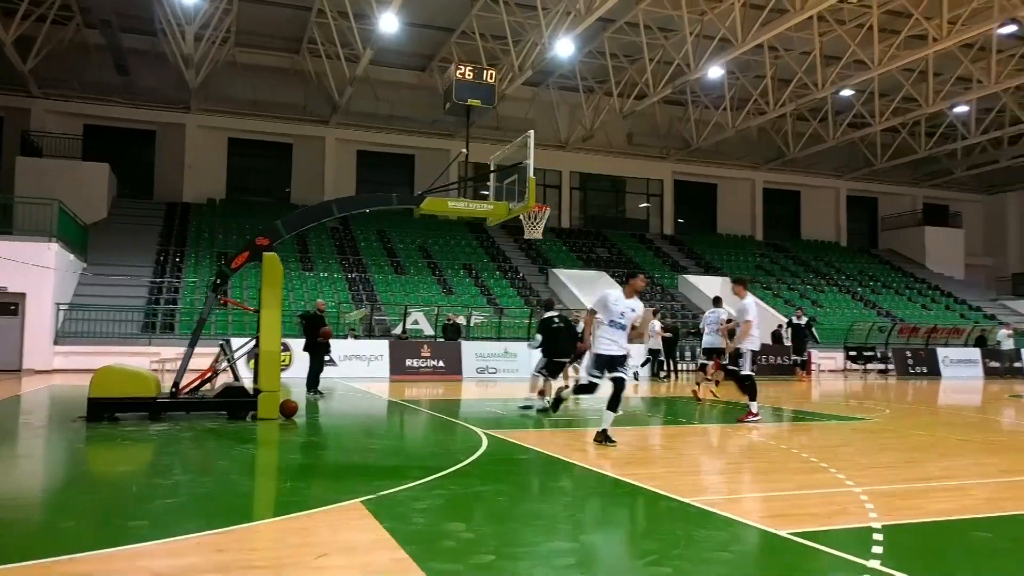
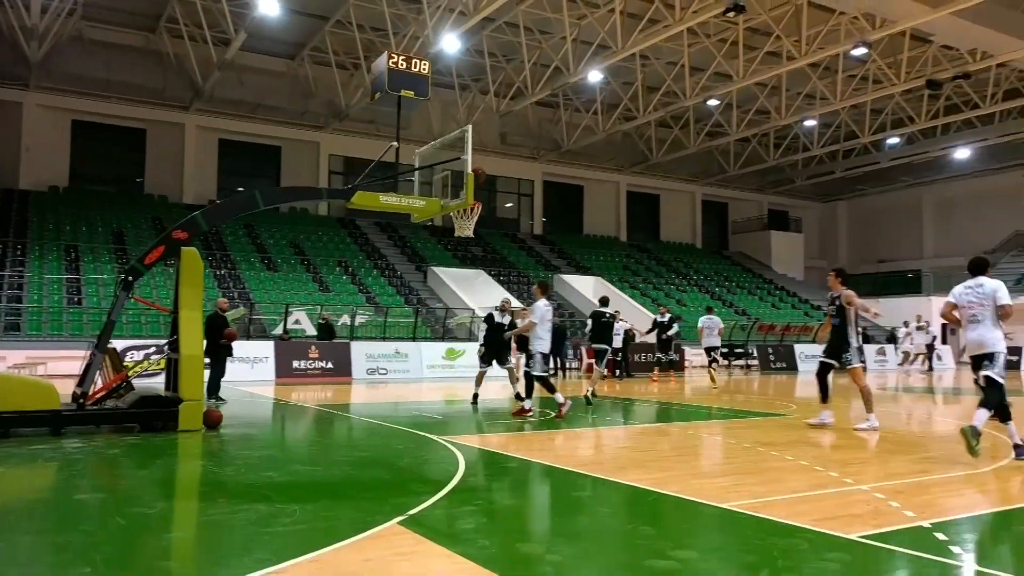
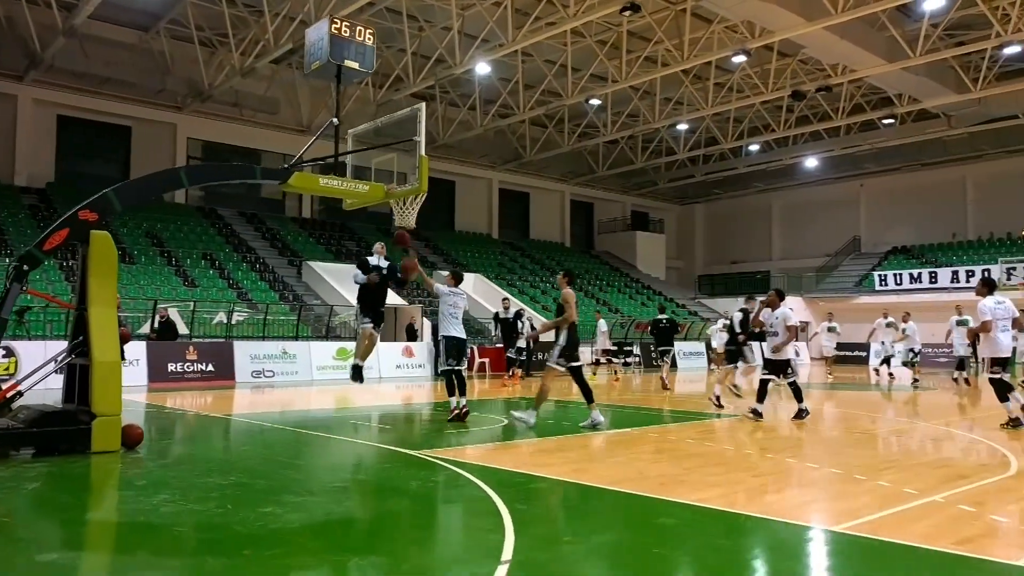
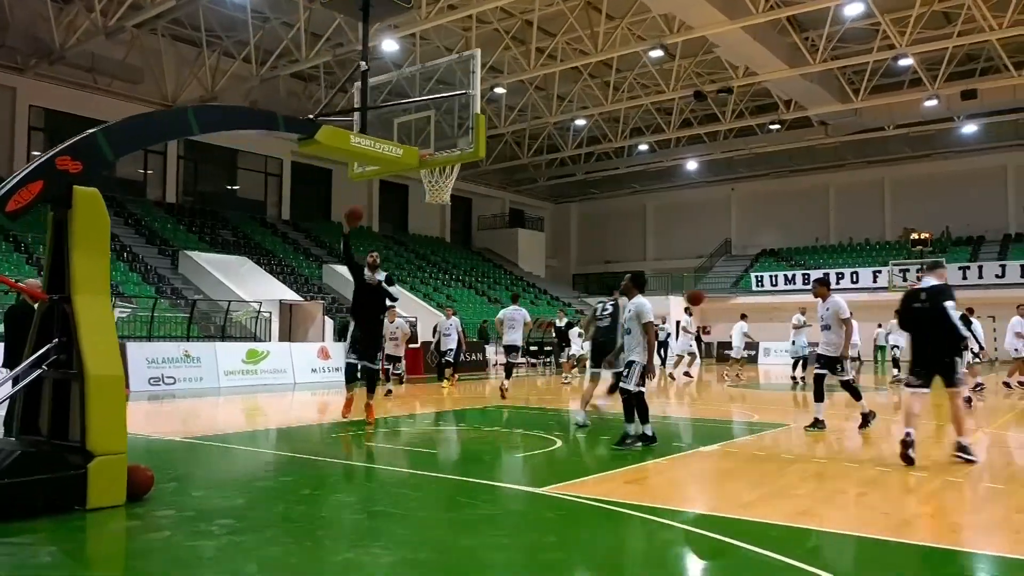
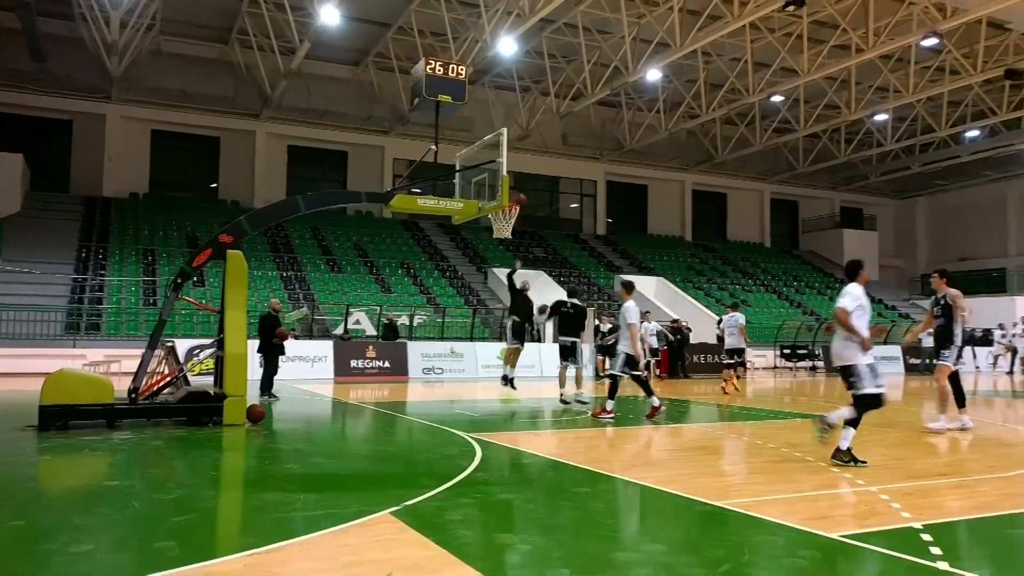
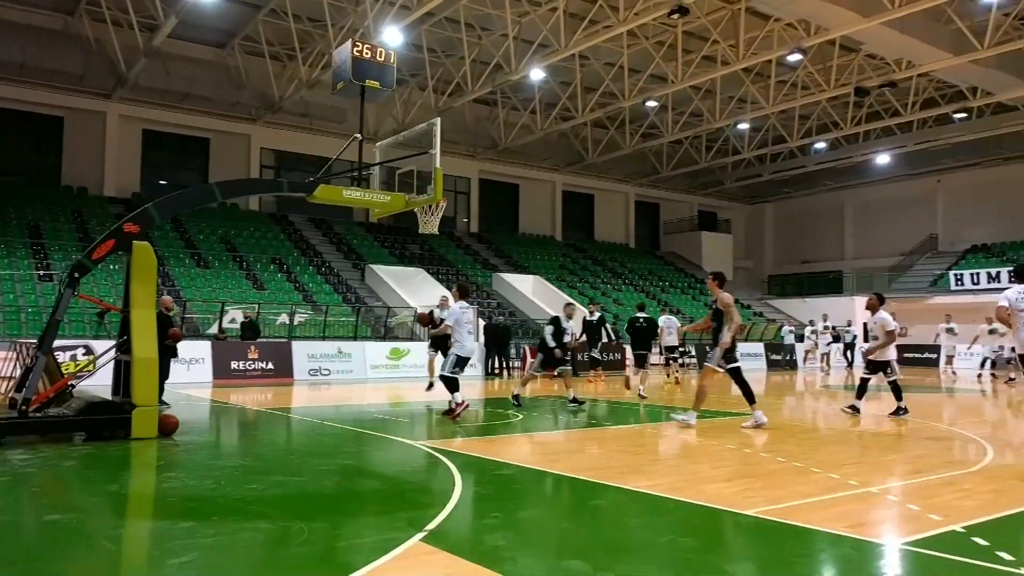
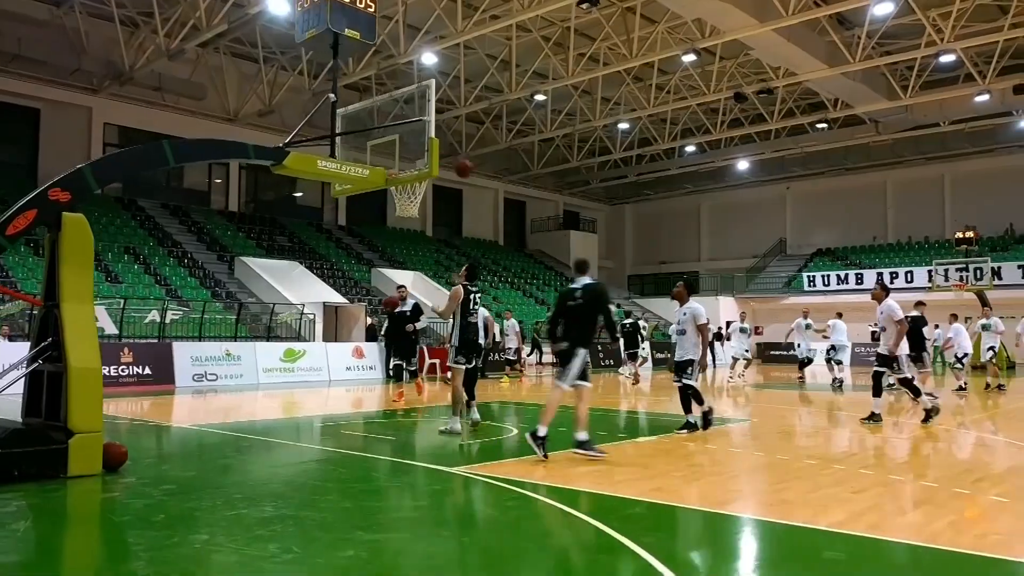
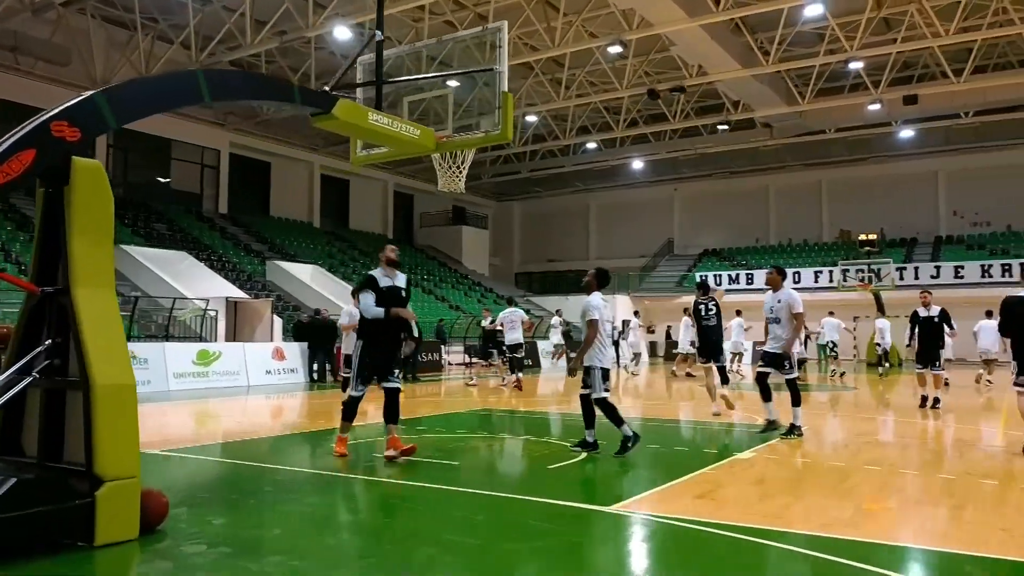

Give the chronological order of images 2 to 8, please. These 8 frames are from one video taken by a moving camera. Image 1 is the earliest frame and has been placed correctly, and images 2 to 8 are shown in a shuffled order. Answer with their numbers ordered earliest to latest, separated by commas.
5, 2, 6, 3, 7, 4, 8
